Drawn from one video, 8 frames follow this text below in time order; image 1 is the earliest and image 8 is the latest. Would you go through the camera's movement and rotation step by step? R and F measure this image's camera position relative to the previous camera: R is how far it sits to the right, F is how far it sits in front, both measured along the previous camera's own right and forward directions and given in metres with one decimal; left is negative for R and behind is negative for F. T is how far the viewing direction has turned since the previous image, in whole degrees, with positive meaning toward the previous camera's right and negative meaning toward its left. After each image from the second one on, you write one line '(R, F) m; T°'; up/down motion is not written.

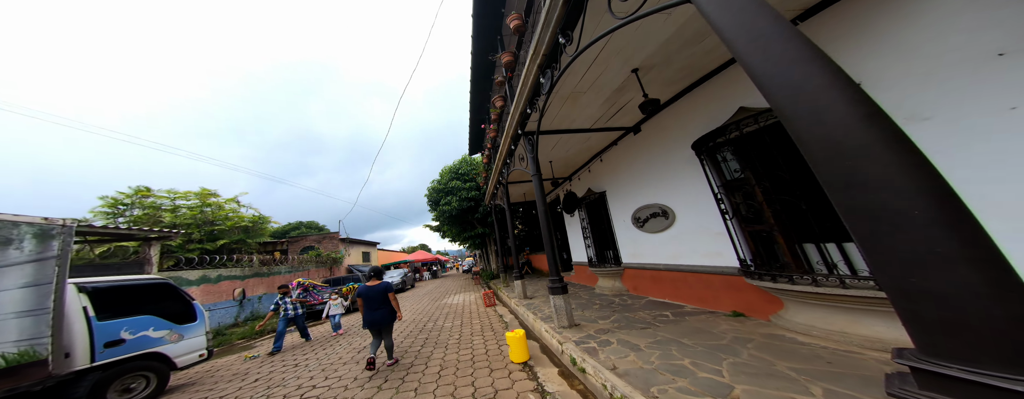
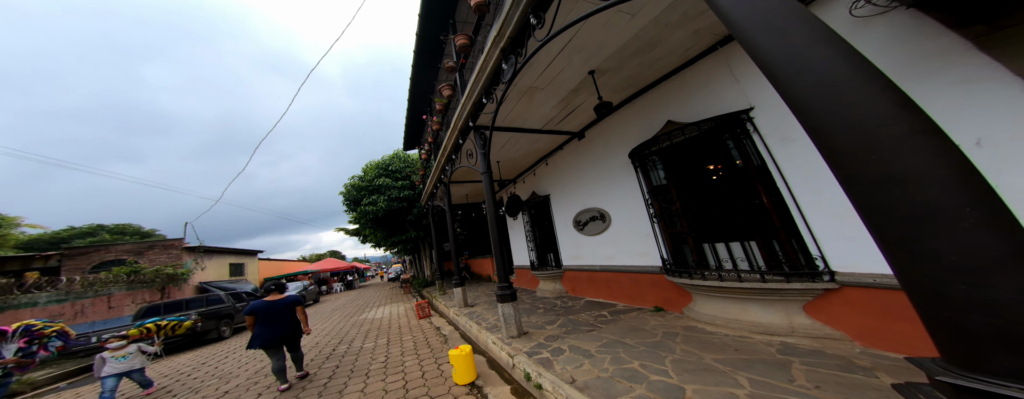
(-0.2, +0.3) m; +14°
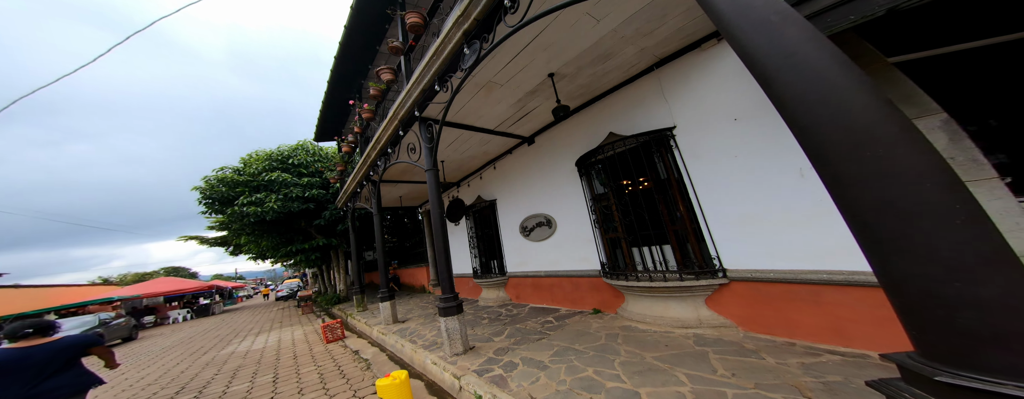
(-0.2, +0.3) m; +13°
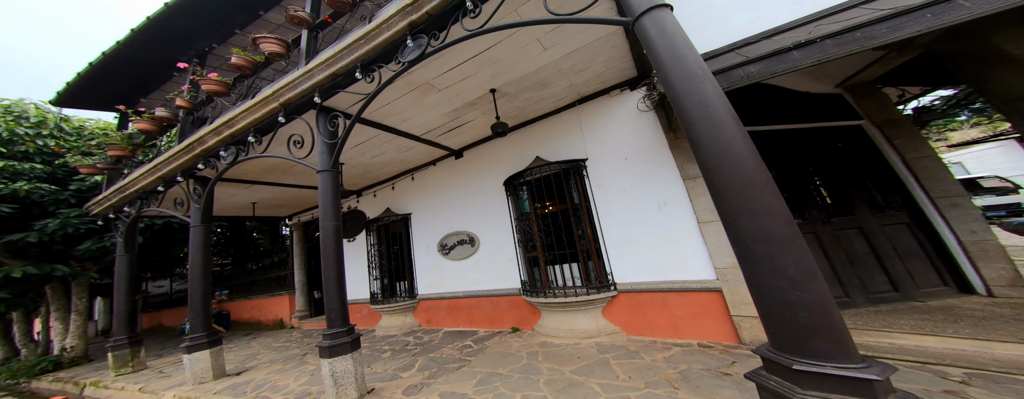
(-0.3, +0.2) m; +20°
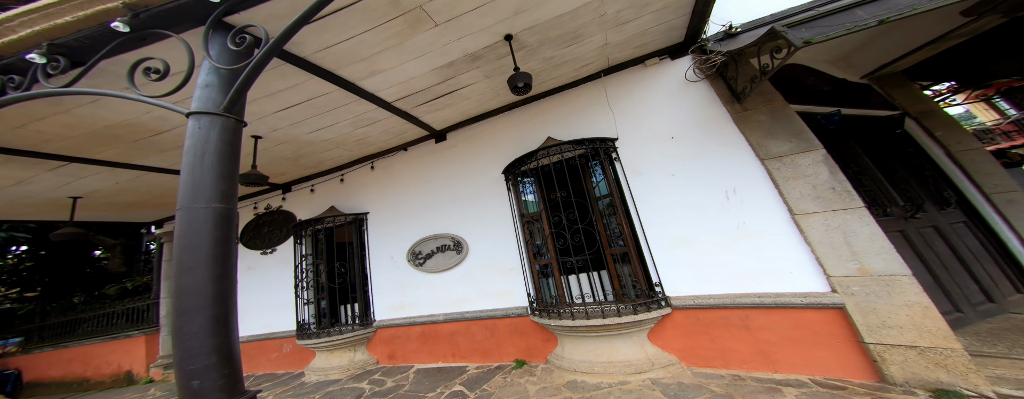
(-0.7, +1.0) m; +11°
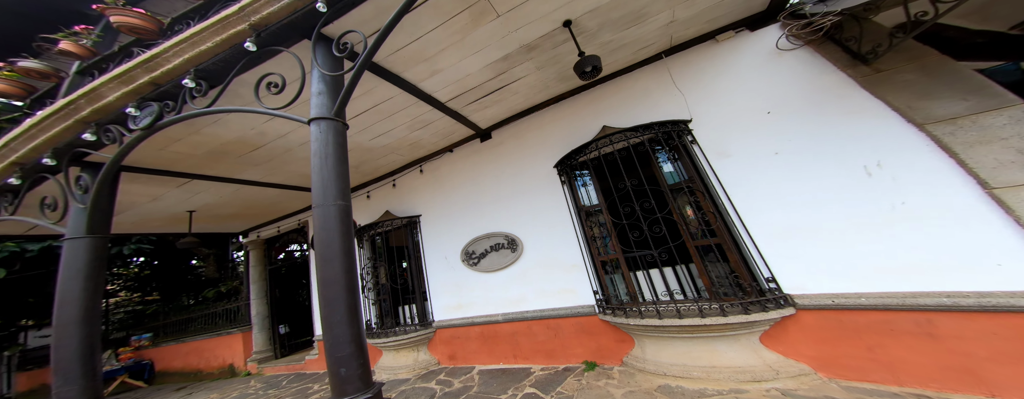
(-0.4, +0.1) m; -6°
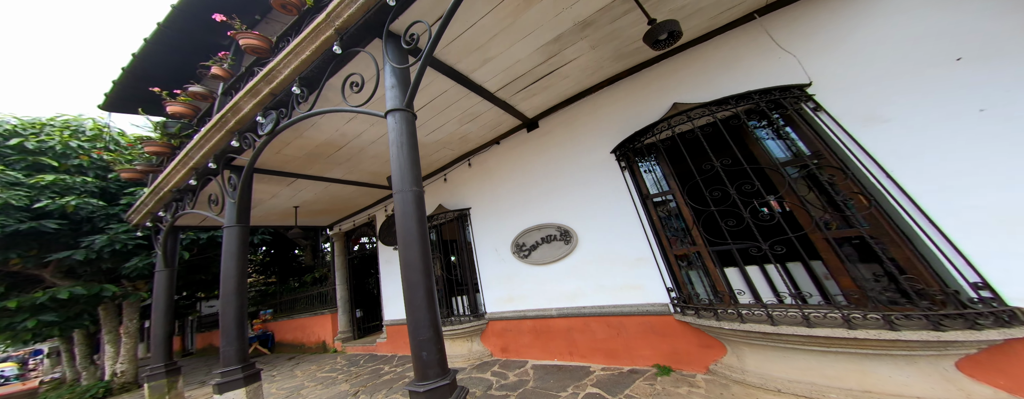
(-0.2, +0.1) m; -8°
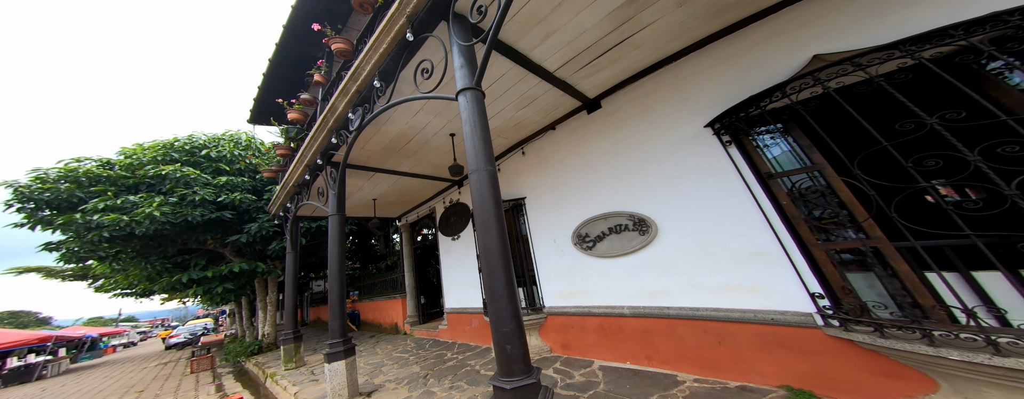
(-0.4, +0.3) m; -9°
